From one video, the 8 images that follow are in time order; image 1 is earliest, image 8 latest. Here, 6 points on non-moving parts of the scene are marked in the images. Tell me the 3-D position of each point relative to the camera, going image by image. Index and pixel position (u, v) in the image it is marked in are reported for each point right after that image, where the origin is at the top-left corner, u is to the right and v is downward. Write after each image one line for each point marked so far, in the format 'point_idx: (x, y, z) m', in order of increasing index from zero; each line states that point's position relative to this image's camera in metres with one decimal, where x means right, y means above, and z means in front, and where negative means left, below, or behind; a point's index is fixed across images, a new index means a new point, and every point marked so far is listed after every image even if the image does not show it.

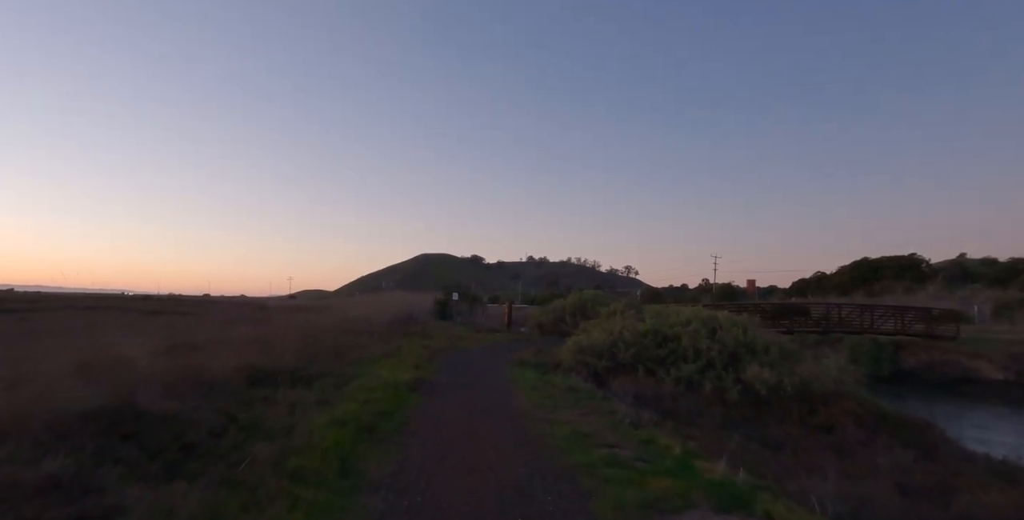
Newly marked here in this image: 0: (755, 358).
0: (+8.8, -3.6, +19.9) m
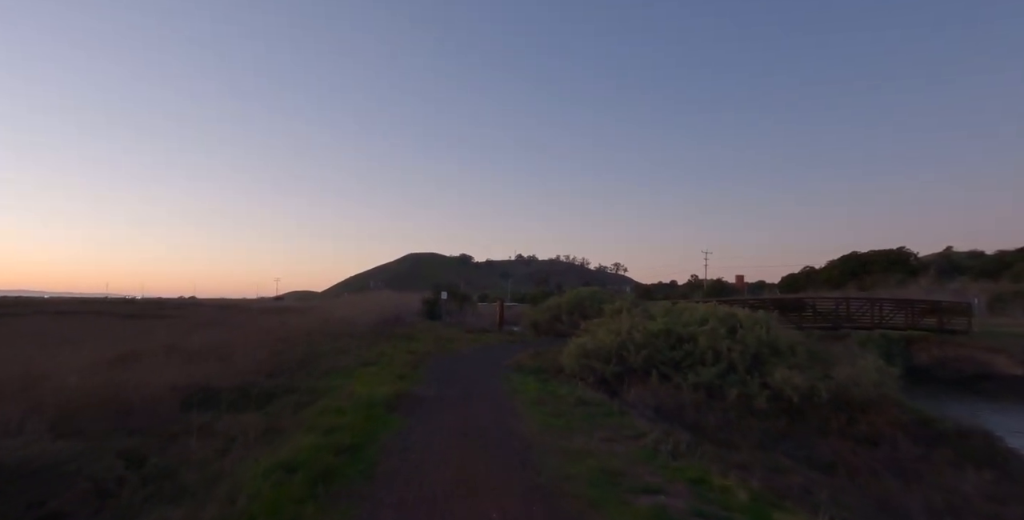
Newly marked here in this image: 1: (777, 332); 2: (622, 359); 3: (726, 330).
0: (+8.7, -3.3, +17.8) m
1: (+9.2, -2.5, +19.0) m
2: (+3.6, -3.3, +17.9) m
3: (+7.2, -2.4, +18.4) m
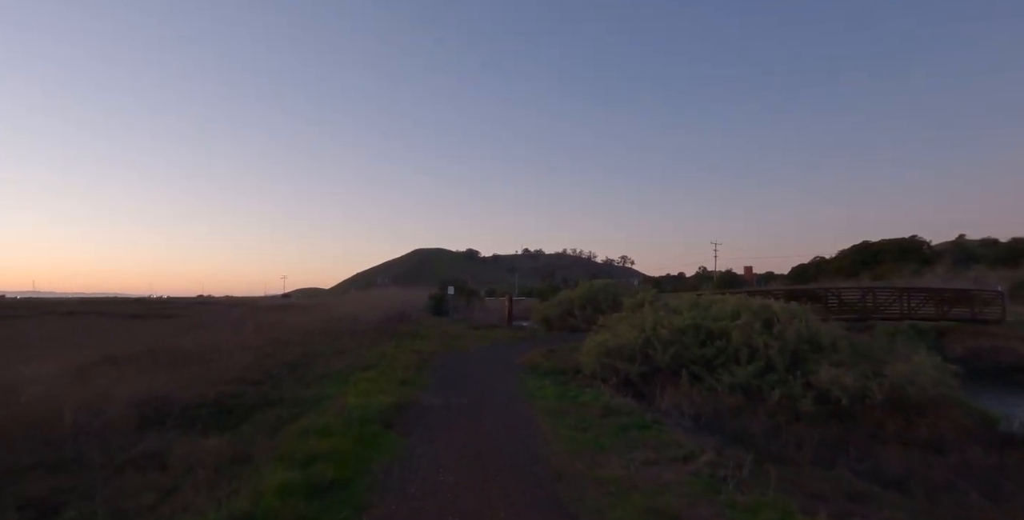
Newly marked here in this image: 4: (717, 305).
0: (+9.1, -2.8, +16.0) m
1: (+9.6, -2.1, +17.3) m
2: (+4.0, -2.9, +16.3) m
3: (+7.6, -2.0, +16.7) m
4: (+6.8, -1.5, +18.3) m
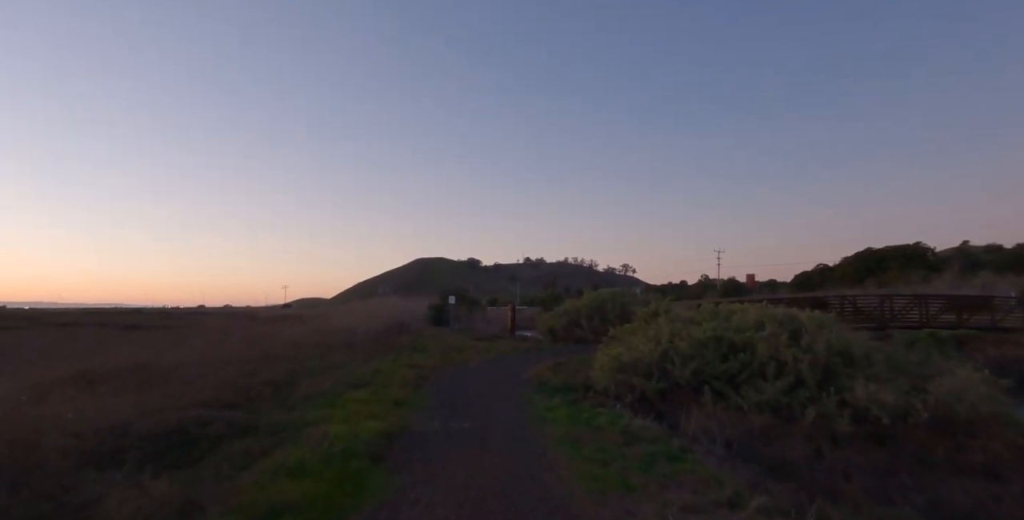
0: (+9.3, -3.0, +14.7) m
1: (+9.8, -2.2, +15.9) m
2: (+4.2, -3.1, +14.9) m
3: (+7.7, -2.1, +15.4) m
4: (+7.0, -1.7, +16.9) m
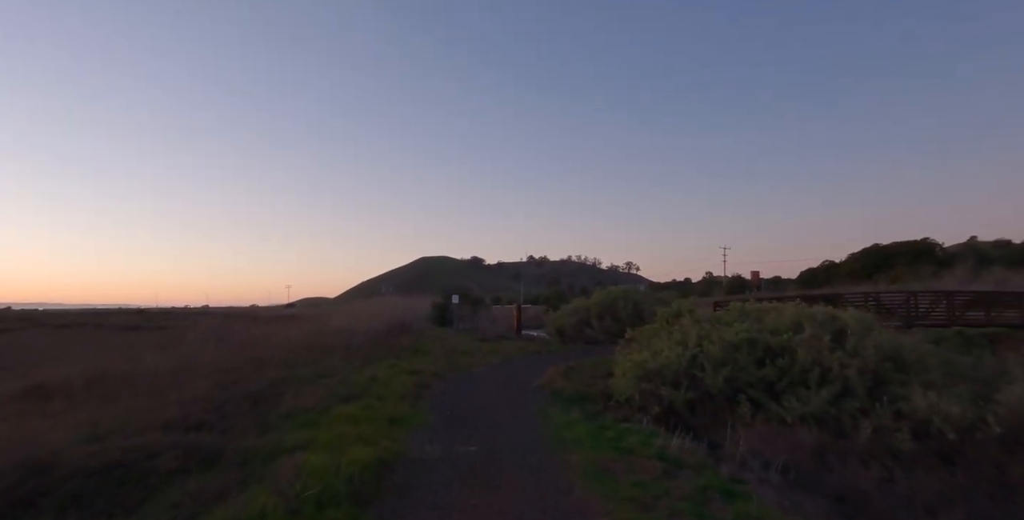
0: (+9.6, -2.8, +13.1) m
1: (+10.0, -2.0, +14.3) m
2: (+4.5, -3.0, +13.3) m
3: (+8.0, -2.0, +13.8) m
4: (+7.3, -1.5, +15.3) m
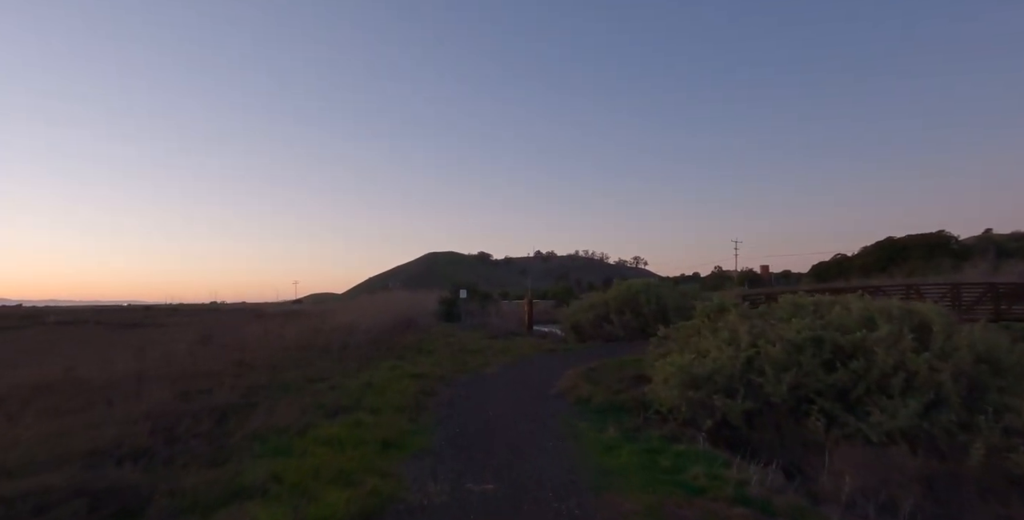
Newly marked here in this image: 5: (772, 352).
0: (+10.0, -2.5, +10.8) m
1: (+10.5, -1.7, +12.0) m
2: (+4.9, -2.6, +11.1) m
3: (+8.4, -1.6, +11.5) m
4: (+7.7, -1.2, +13.1) m
5: (+5.3, -1.9, +11.2) m
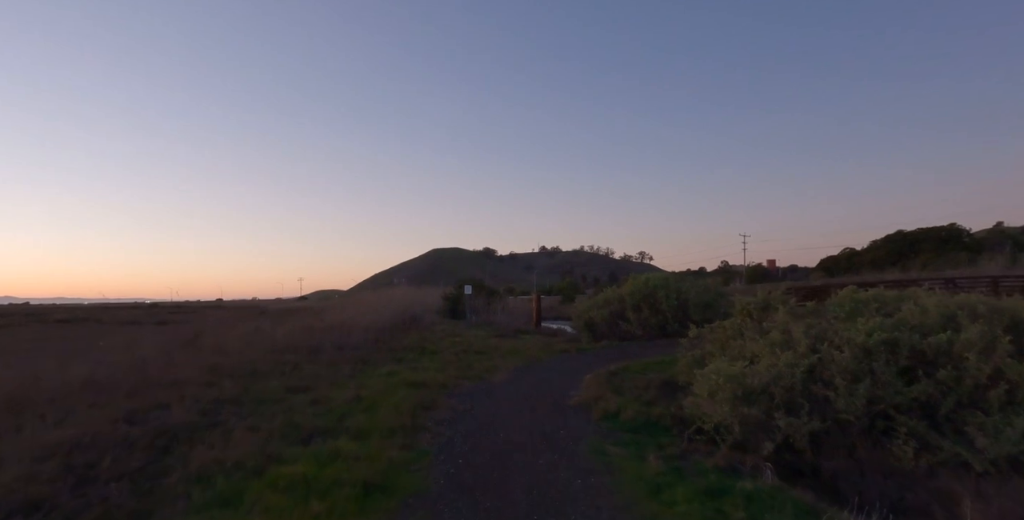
0: (+10.2, -2.2, +8.8) m
1: (+10.7, -1.4, +10.1) m
2: (+5.1, -2.4, +9.2) m
3: (+8.7, -1.4, +9.6) m
4: (+8.0, -0.9, +11.1) m
5: (+5.6, -1.7, +9.3) m
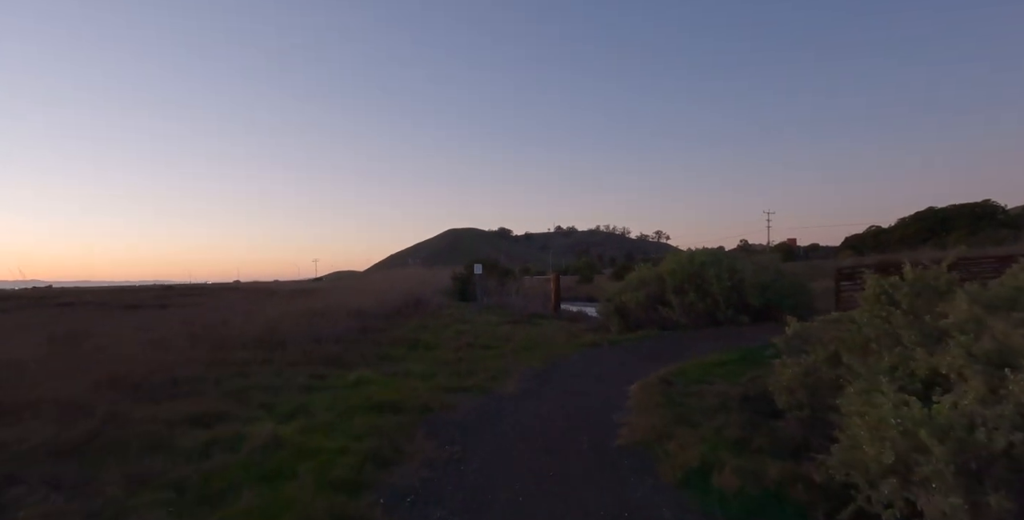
0: (+10.4, -1.7, +4.3) m
1: (+10.9, -0.9, +5.5) m
2: (+5.3, -1.9, +4.9) m
3: (+8.8, -0.8, +5.1) m
4: (+8.2, -0.4, +6.6) m
5: (+5.7, -1.2, +4.9) m
